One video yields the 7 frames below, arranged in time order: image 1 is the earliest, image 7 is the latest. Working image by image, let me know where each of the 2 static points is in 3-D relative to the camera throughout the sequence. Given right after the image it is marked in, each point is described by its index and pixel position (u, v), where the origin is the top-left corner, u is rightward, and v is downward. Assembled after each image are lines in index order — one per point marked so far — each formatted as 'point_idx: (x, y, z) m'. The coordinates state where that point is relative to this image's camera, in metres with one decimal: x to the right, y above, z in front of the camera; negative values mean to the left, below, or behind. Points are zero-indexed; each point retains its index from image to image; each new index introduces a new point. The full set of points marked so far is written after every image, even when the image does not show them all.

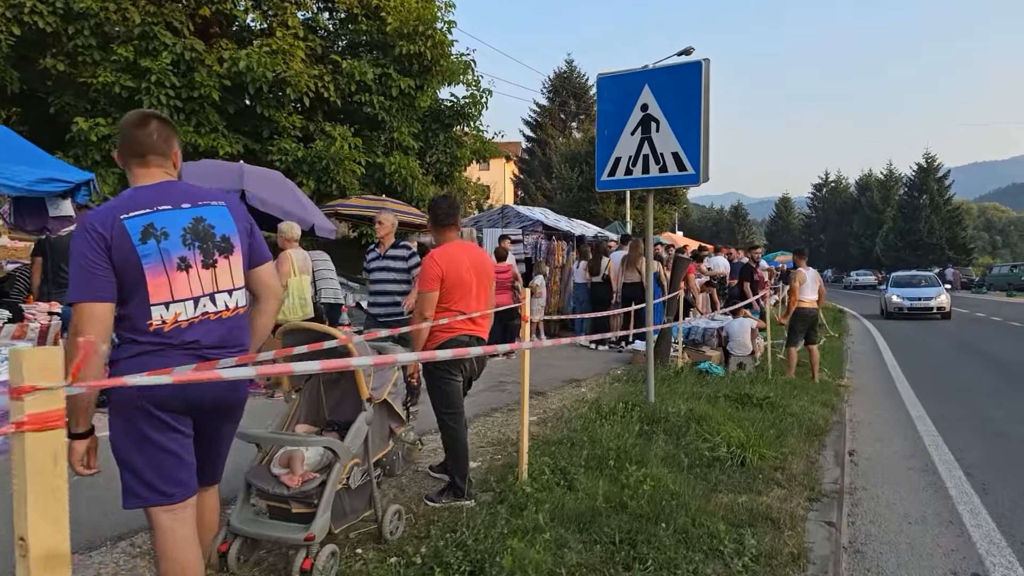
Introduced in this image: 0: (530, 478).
0: (+0.1, -1.1, +4.5) m
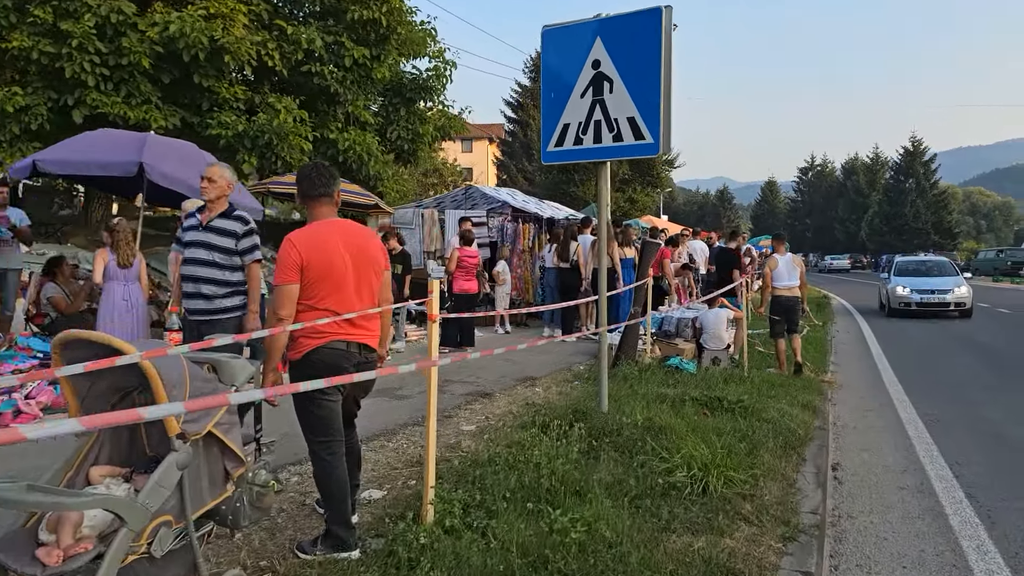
0: (-0.3, -1.0, +3.6) m
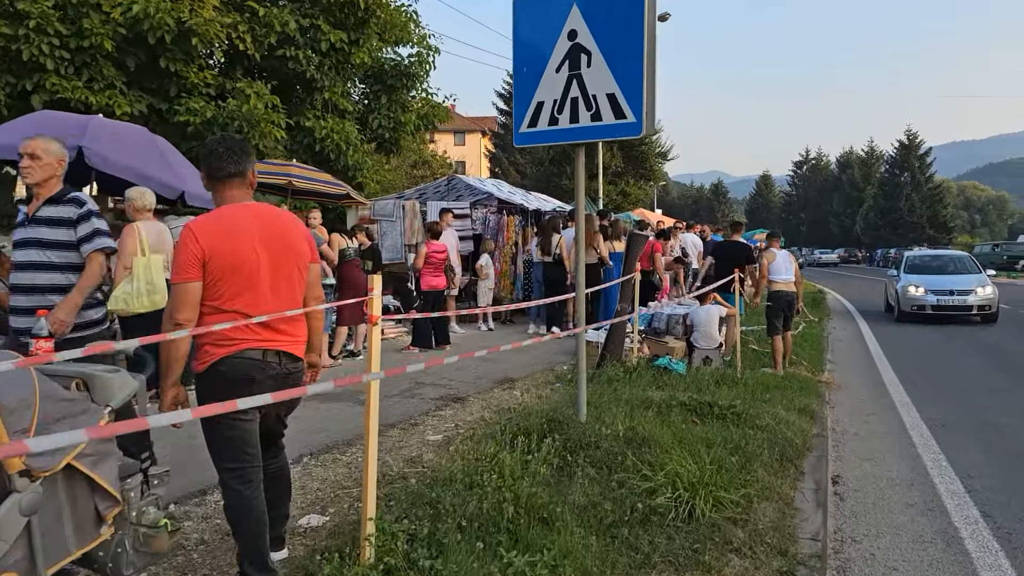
0: (-0.5, -1.0, +3.1) m
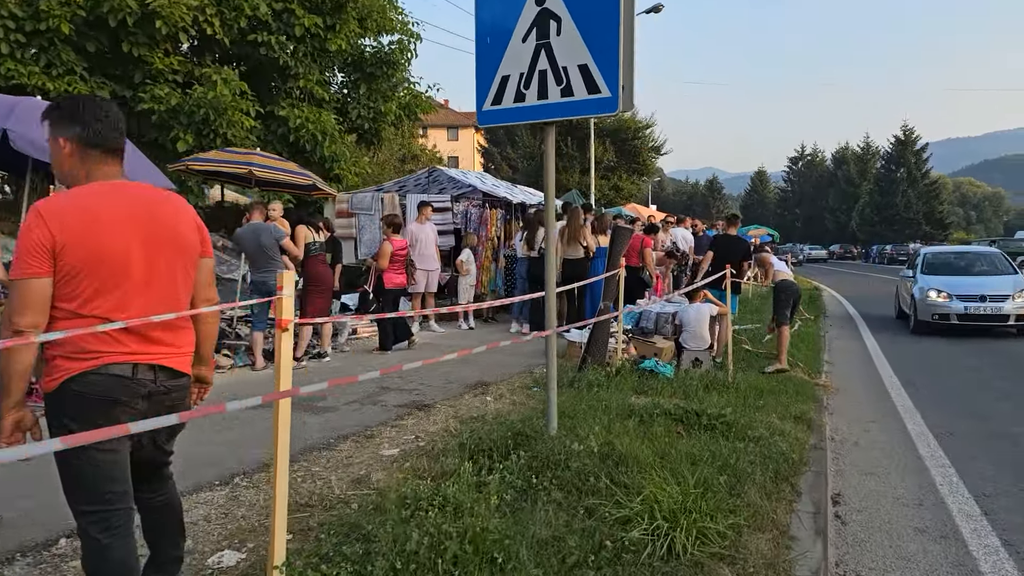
0: (-0.7, -1.0, +2.5) m
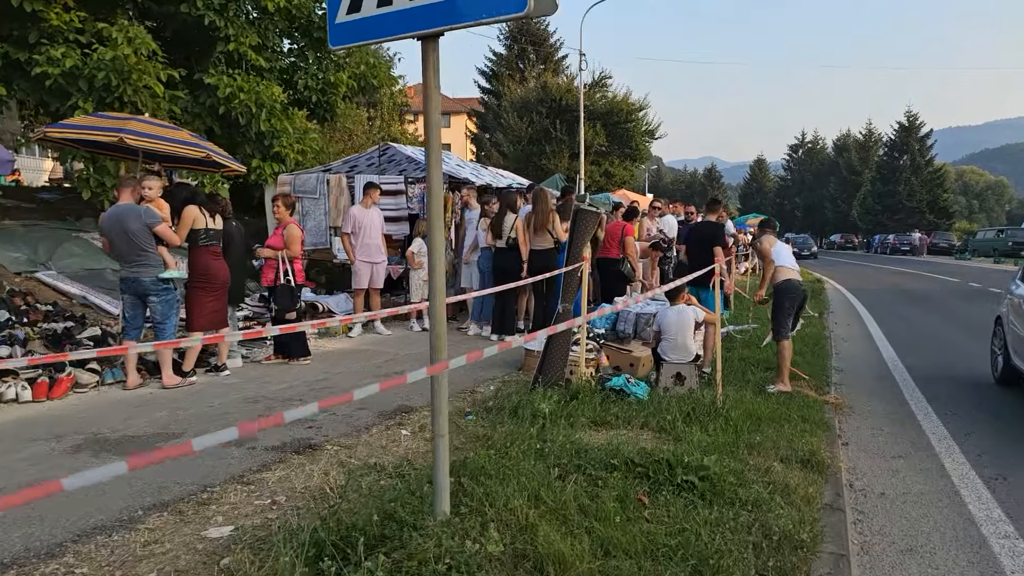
0: (-1.2, -1.1, +1.0) m
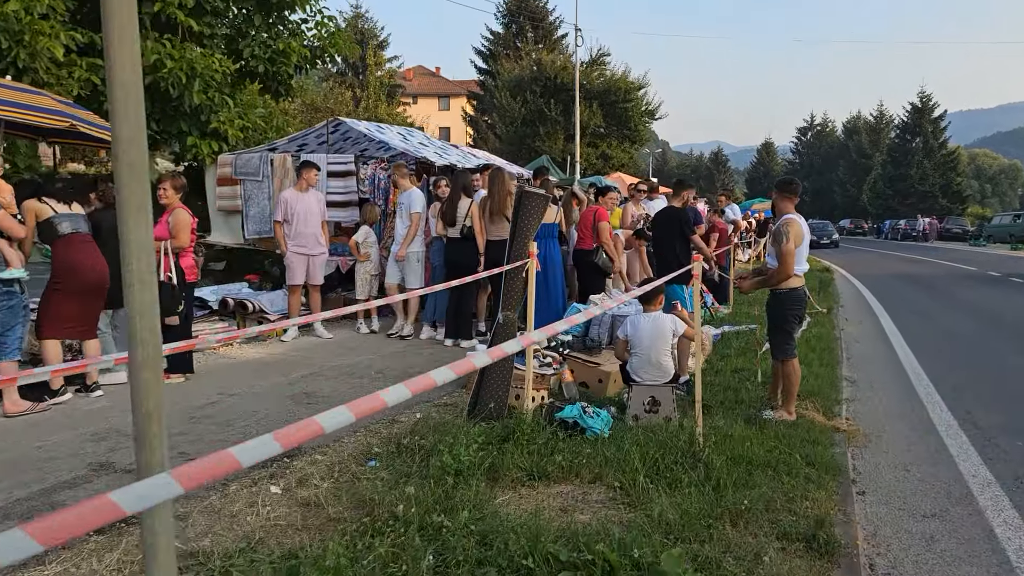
0: (-1.7, -1.2, -0.2) m
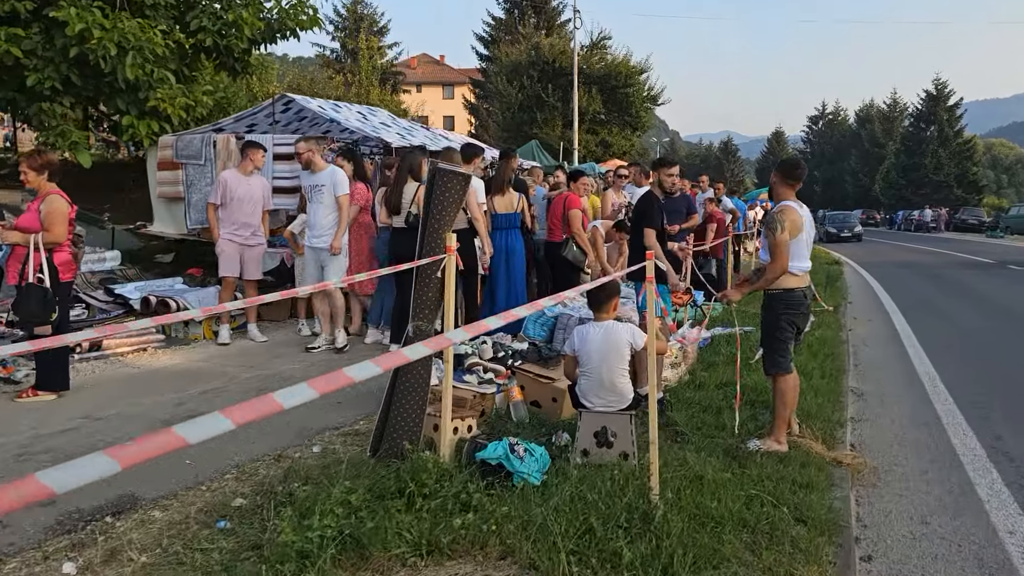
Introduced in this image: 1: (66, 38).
0: (-2.1, -1.3, -1.2) m
1: (-4.7, +2.6, +8.3) m
